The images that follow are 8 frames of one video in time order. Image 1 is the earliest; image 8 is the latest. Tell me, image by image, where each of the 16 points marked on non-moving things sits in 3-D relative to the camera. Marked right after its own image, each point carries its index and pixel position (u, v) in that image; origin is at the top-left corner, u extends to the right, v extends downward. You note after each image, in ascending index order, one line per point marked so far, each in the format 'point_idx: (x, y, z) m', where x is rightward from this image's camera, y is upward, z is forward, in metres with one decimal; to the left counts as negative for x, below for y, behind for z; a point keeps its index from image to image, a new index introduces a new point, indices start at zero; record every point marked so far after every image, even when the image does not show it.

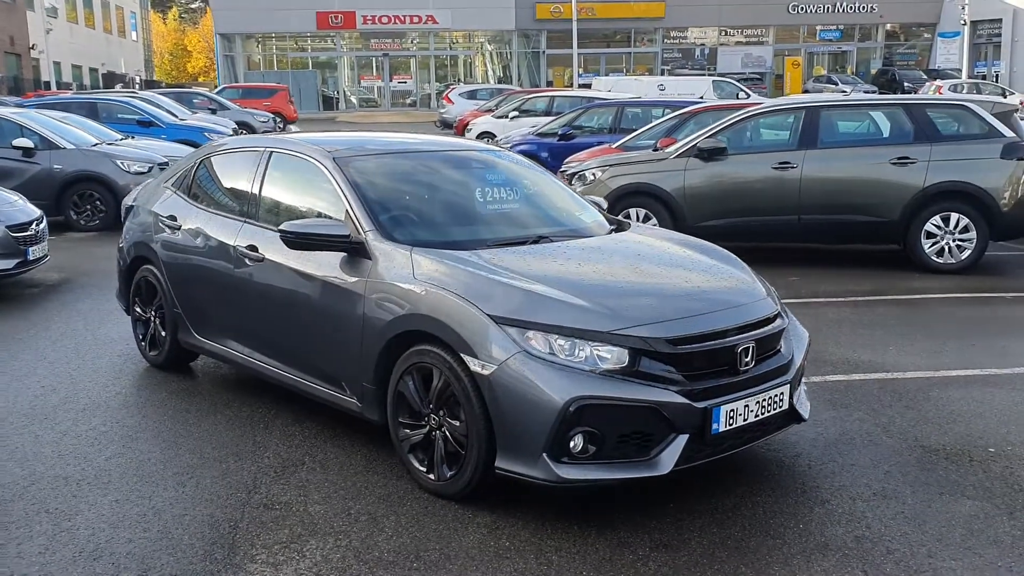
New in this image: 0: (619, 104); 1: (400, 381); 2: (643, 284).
0: (+1.9, +3.3, +17.3) m
1: (-0.5, -0.4, +4.3) m
2: (+0.6, 0.0, +4.2) m
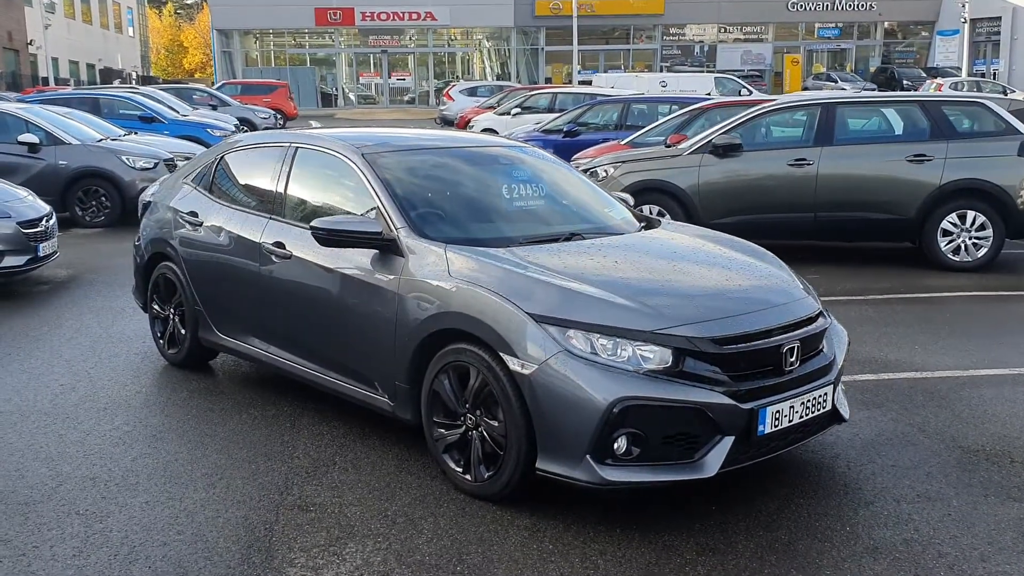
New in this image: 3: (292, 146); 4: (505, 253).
0: (+2.0, +3.3, +17.3) m
1: (-0.3, -0.4, +4.2) m
2: (+0.7, 0.0, +4.1) m
3: (-1.2, +0.8, +5.4) m
4: (0.0, +0.2, +4.3) m
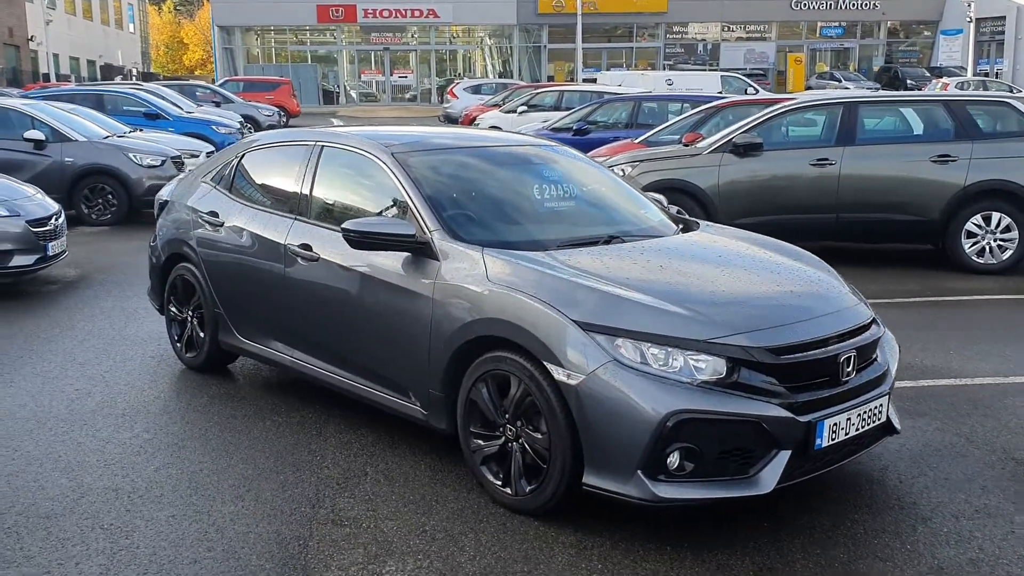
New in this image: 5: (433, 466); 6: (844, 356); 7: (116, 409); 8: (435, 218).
0: (+2.1, +3.3, +17.1) m
1: (-0.2, -0.4, +4.0) m
2: (+0.9, 0.0, +4.0) m
3: (-1.0, +0.8, +5.3) m
4: (+0.1, +0.1, +4.2) m
5: (-0.3, -0.8, +4.4) m
6: (+1.3, -0.3, +3.8) m
7: (-2.1, -0.6, +5.2) m
8: (-0.3, +0.3, +4.5) m
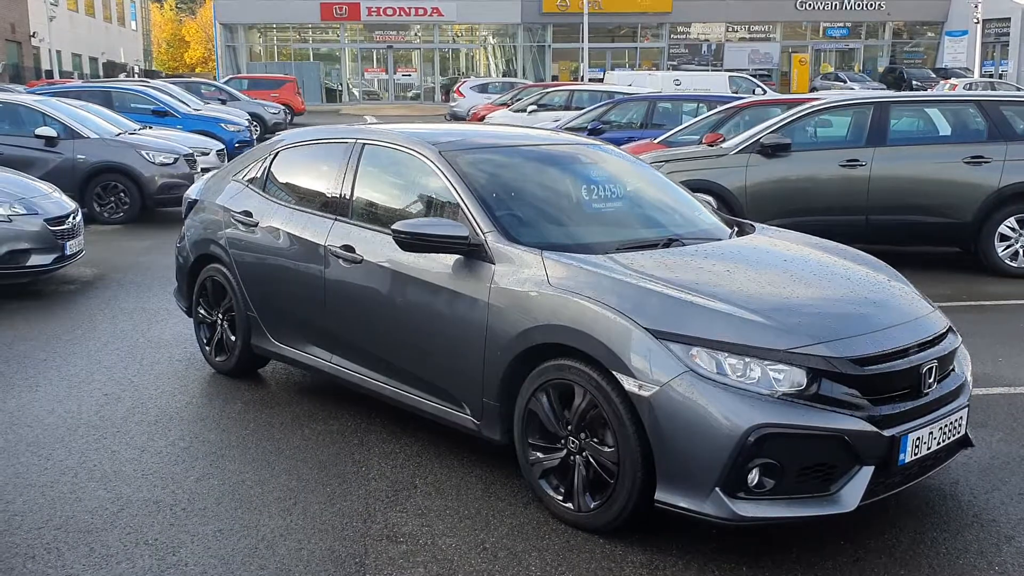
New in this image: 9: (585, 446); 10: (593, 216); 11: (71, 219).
0: (+2.4, +3.3, +16.9) m
1: (+0.1, -0.4, +3.9) m
2: (+1.1, 0.0, +3.8) m
3: (-0.8, +0.8, +5.1) m
4: (+0.4, +0.1, +4.0) m
5: (-0.1, -0.8, +4.2) m
6: (+1.5, -0.3, +3.6) m
7: (-1.9, -0.7, +5.0) m
8: (-0.1, +0.3, +4.3) m
9: (+0.3, -0.6, +3.7) m
10: (+0.4, +0.3, +4.7) m
11: (-3.8, +0.6, +8.5) m
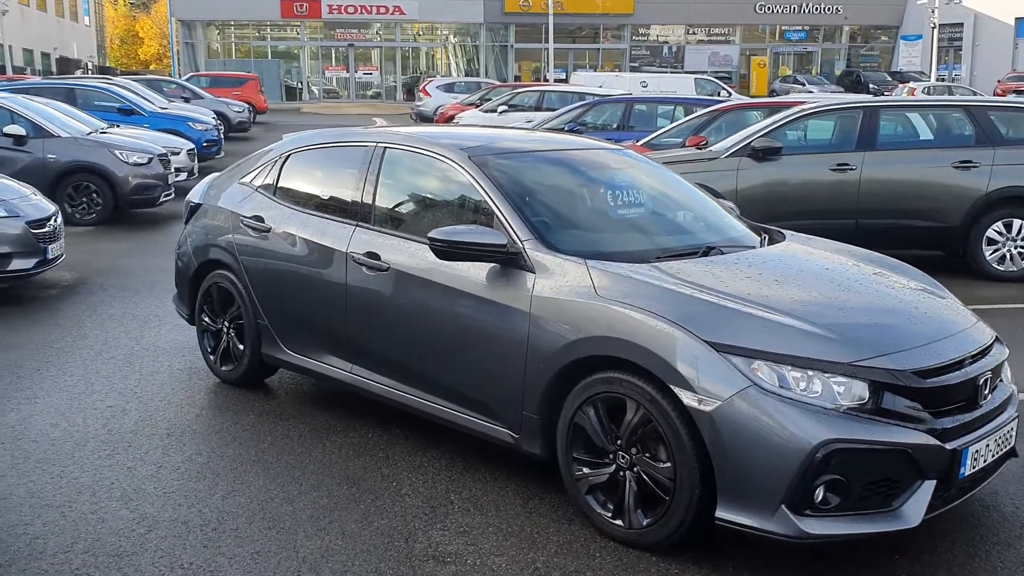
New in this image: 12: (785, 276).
0: (+2.0, +3.2, +16.9) m
1: (+0.2, -0.5, +3.8) m
2: (+1.3, -0.1, +3.7) m
3: (-0.7, +0.7, +4.9) m
4: (+0.5, +0.1, +3.9) m
5: (0.0, -0.9, +4.1) m
6: (+1.7, -0.3, +3.6) m
7: (-1.7, -0.7, +4.8) m
8: (0.0, +0.3, +4.2) m
9: (+0.5, -0.6, +3.6) m
10: (+0.5, +0.3, +4.6) m
11: (-3.8, +0.6, +8.2) m
12: (+1.1, 0.0, +4.0) m
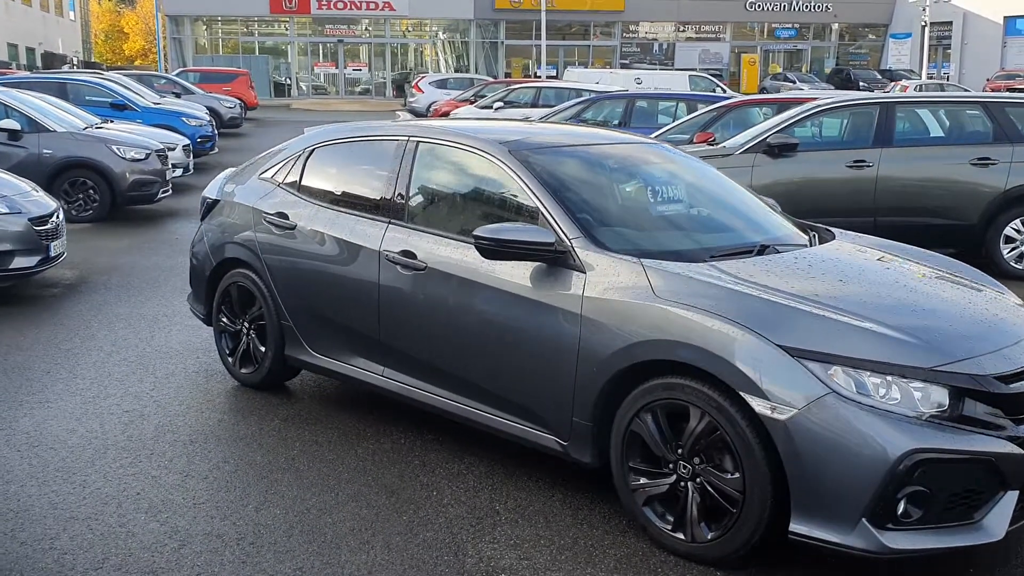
0: (+2.0, +3.3, +16.7) m
1: (+0.4, -0.5, +3.6) m
2: (+1.5, -0.1, +3.6) m
3: (-0.5, +0.7, +4.7) m
4: (+0.7, +0.1, +3.7) m
5: (+0.2, -0.9, +3.9) m
6: (+1.9, -0.3, +3.4) m
7: (-1.6, -0.7, +4.6) m
8: (+0.2, +0.3, +4.0) m
9: (+0.7, -0.6, +3.4) m
10: (+0.7, +0.3, +4.4) m
11: (-3.7, +0.6, +8.0) m
12: (+1.3, 0.0, +3.8) m
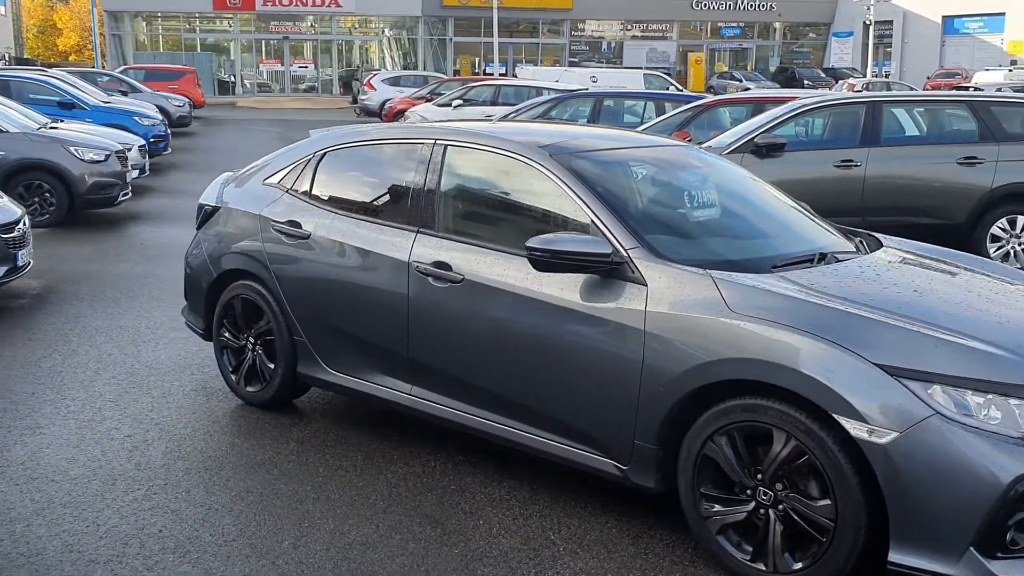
0: (+1.4, +3.3, +16.6) m
1: (+0.7, -0.5, +3.4) m
2: (+1.7, -0.1, +3.4) m
3: (-0.4, +0.7, +4.5) m
4: (+0.9, 0.0, +3.5) m
5: (+0.4, -0.9, +3.7) m
6: (+2.1, -0.4, +3.3) m
7: (-1.4, -0.8, +4.3) m
8: (+0.4, +0.2, +3.8) m
9: (+0.9, -0.7, +3.2) m
10: (+0.9, +0.3, +4.2) m
11: (-3.7, +0.5, +7.5) m
12: (+1.5, 0.0, +3.6) m
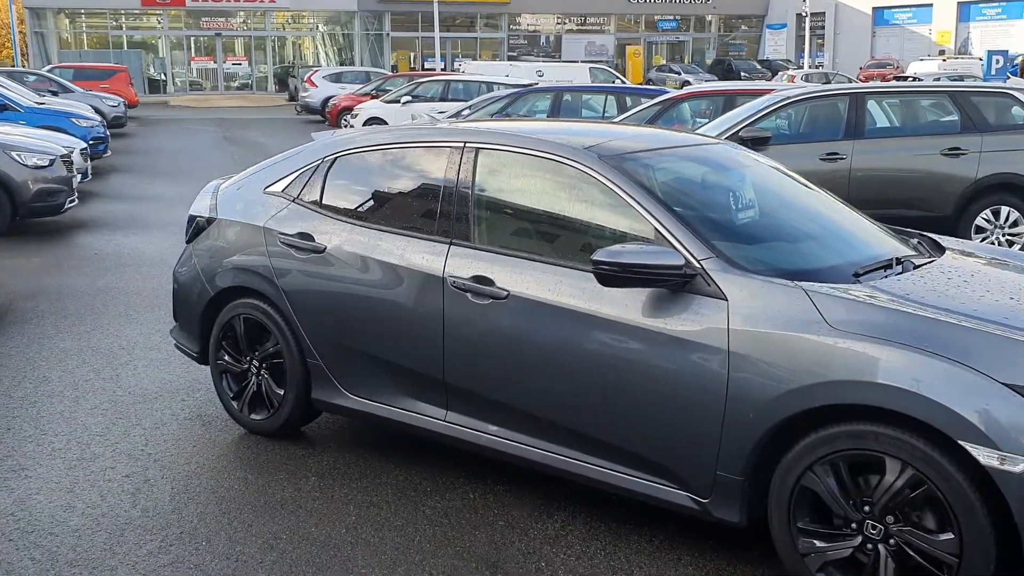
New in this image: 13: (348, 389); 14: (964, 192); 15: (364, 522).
0: (+0.7, +3.3, +16.3) m
1: (+0.9, -0.6, +3.1) m
2: (+1.9, -0.1, +3.2) m
3: (-0.2, +0.6, +4.1) m
4: (+1.2, 0.0, +3.3) m
5: (+0.7, -1.0, +3.4) m
6: (+2.4, -0.4, +3.1) m
7: (-1.2, -0.9, +3.9) m
8: (+0.6, +0.2, +3.5) m
9: (+1.1, -0.7, +2.9) m
10: (+1.0, +0.2, +4.0) m
11: (-3.8, +0.3, +6.9) m
12: (+1.7, 0.0, +3.4) m
13: (-0.7, -0.4, +4.3) m
14: (+4.2, +0.9, +9.1) m
15: (-0.6, -0.9, +3.7) m
